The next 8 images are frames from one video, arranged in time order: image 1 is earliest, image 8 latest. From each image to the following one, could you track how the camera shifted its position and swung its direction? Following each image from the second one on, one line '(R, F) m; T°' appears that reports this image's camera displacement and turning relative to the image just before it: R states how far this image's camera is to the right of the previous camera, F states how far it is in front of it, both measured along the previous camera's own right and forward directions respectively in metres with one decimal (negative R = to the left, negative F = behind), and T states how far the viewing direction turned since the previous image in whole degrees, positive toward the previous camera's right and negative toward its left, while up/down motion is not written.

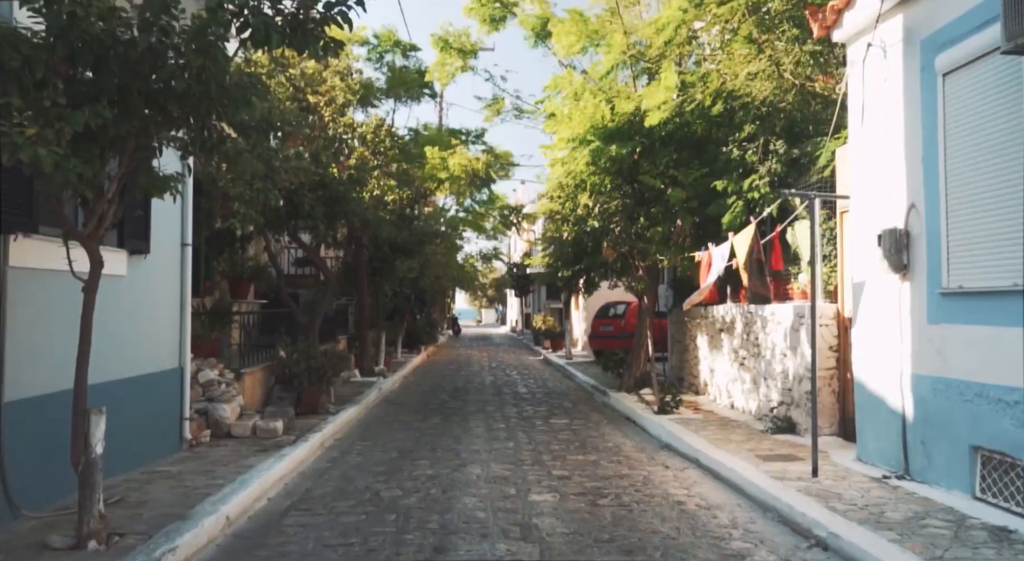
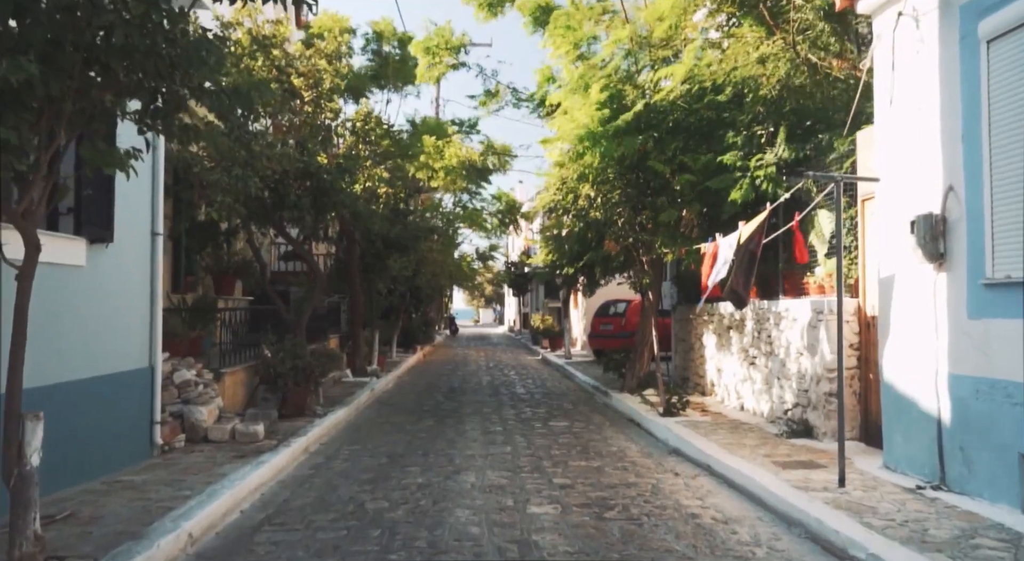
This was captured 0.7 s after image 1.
(0.0, +0.7) m; 0°
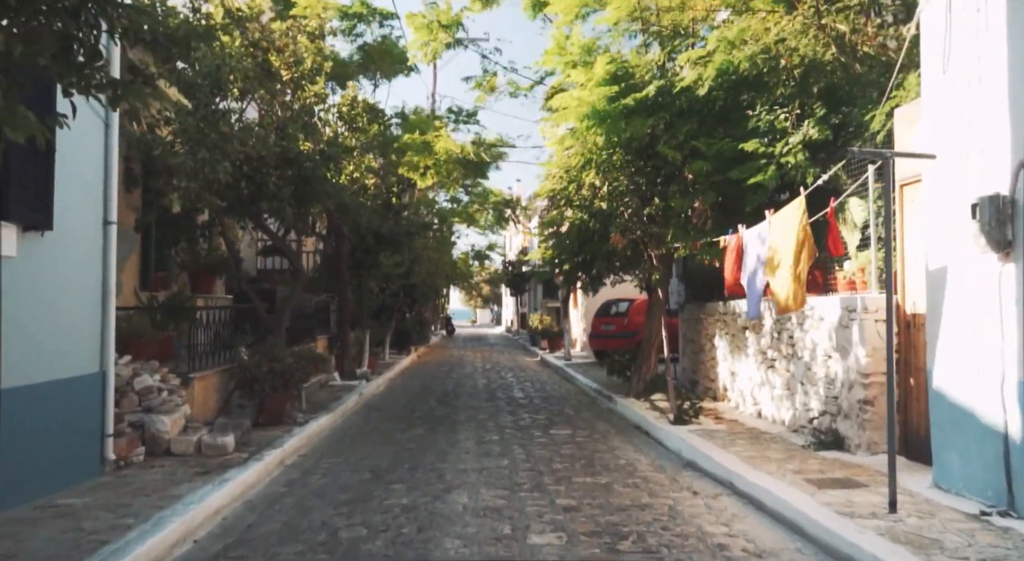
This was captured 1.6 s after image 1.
(0.0, +1.0) m; 0°
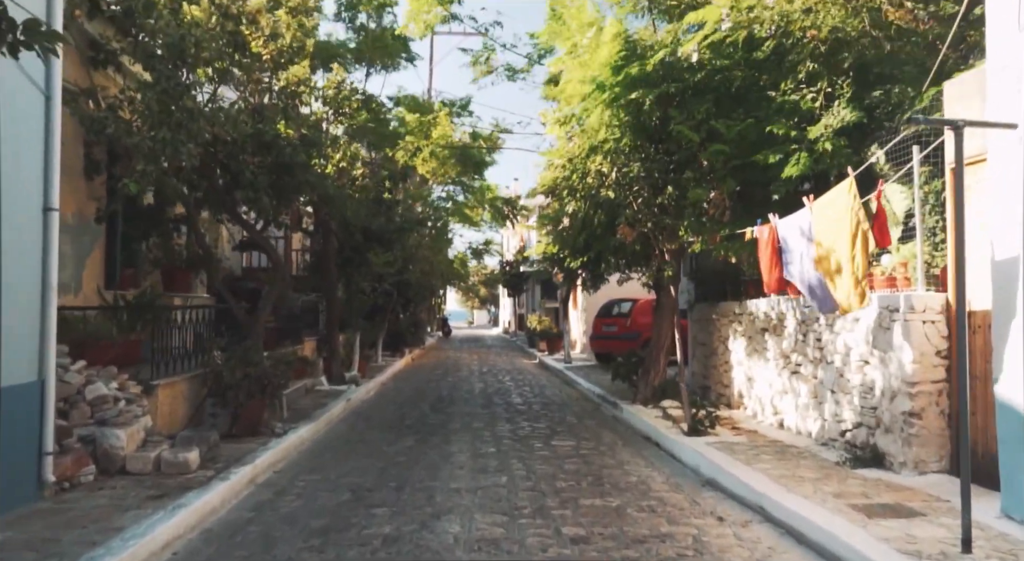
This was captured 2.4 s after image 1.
(0.0, +1.0) m; 0°
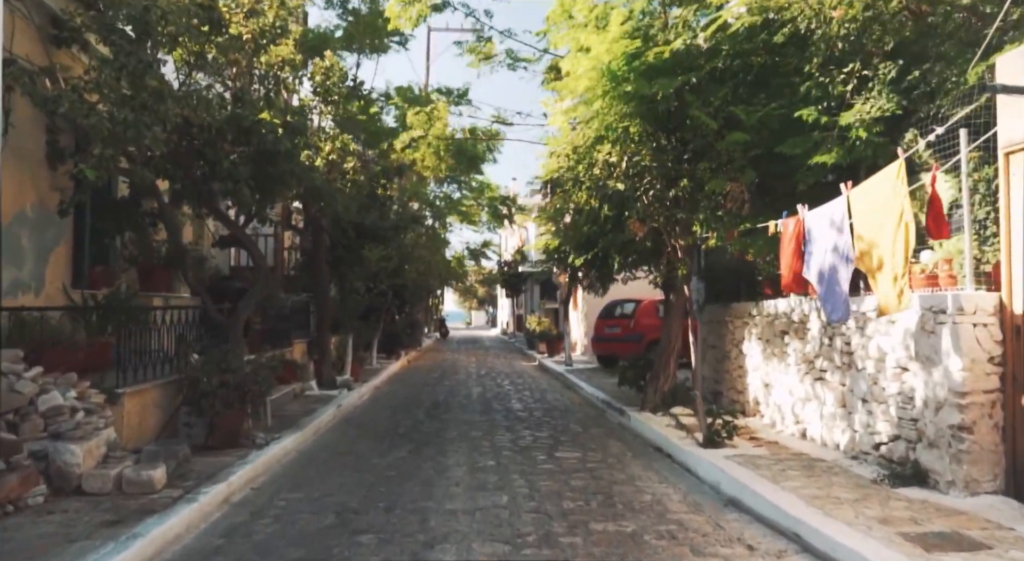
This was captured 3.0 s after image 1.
(0.0, +0.8) m; 0°
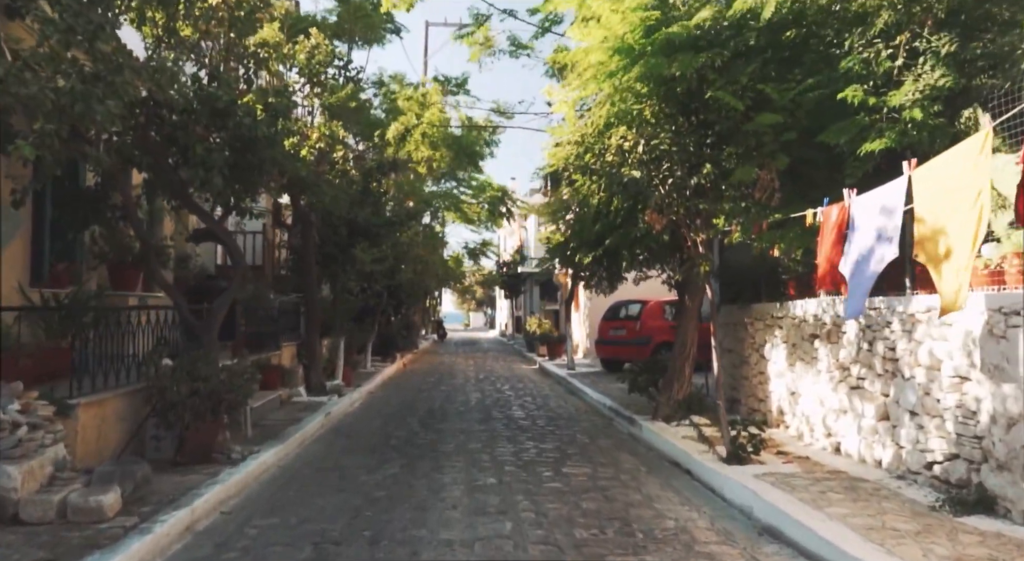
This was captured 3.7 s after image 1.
(-0.1, +1.0) m; 0°
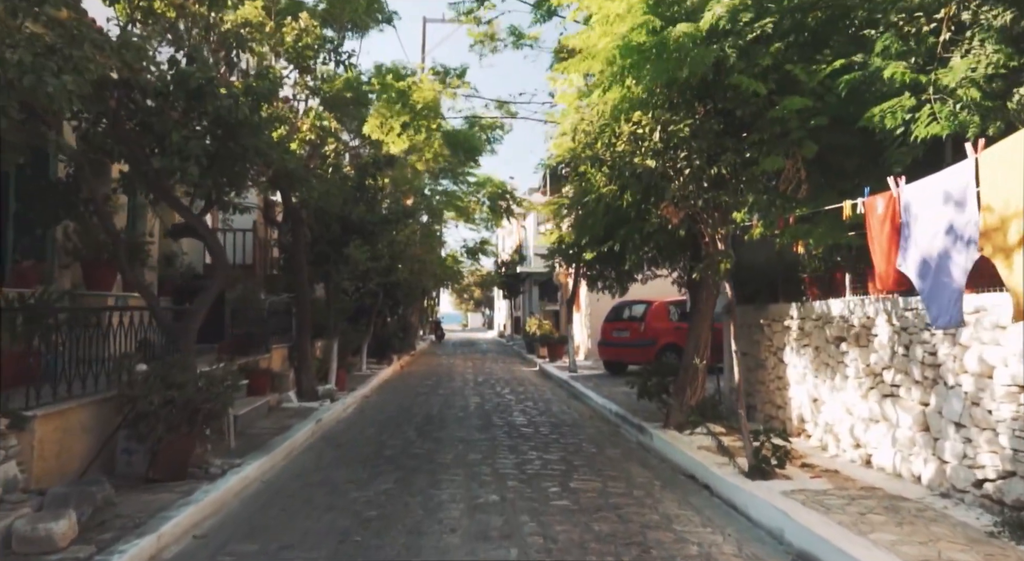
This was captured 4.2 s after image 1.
(-0.1, +0.7) m; 0°
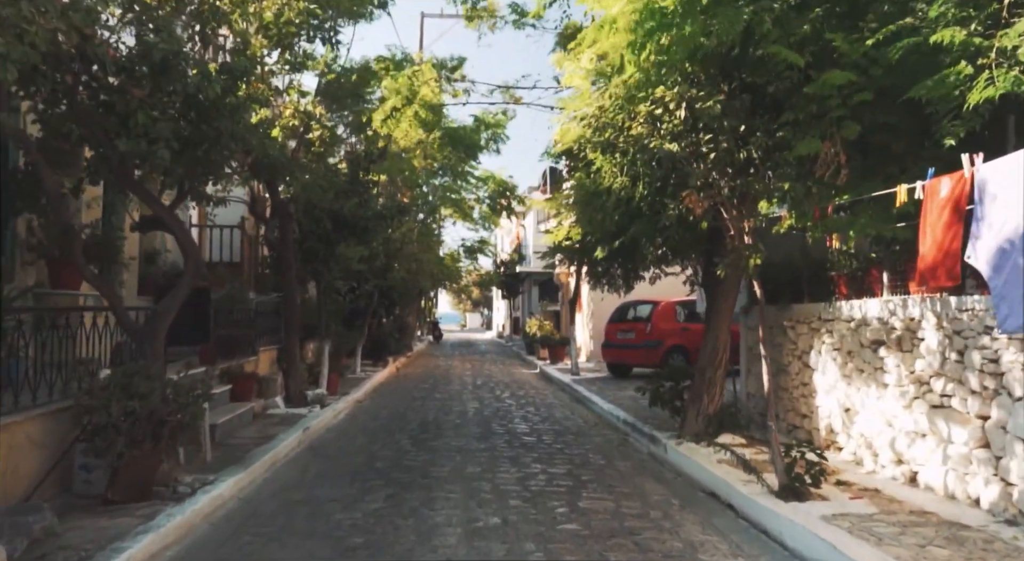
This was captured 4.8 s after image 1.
(-0.1, +0.9) m; 0°
